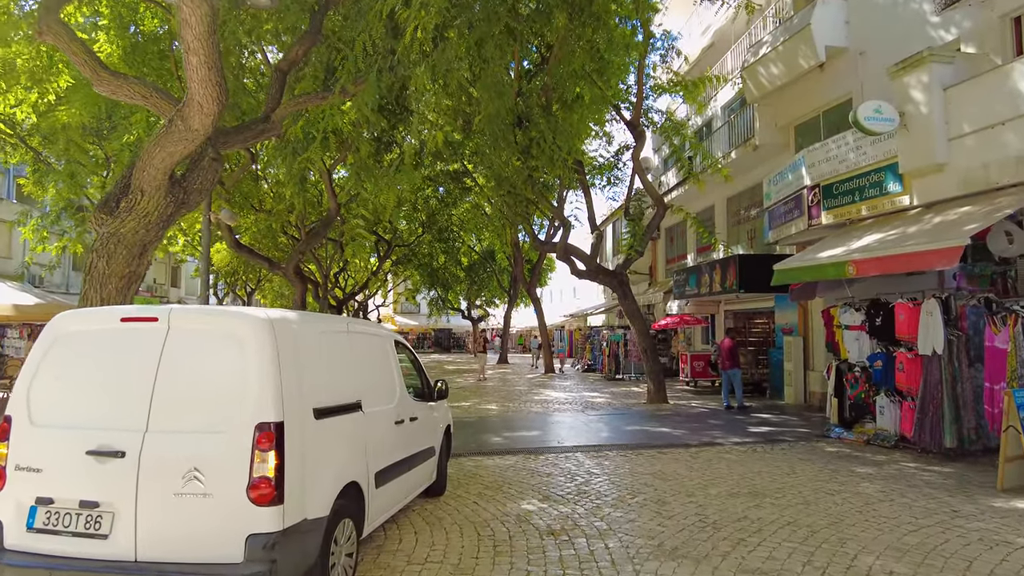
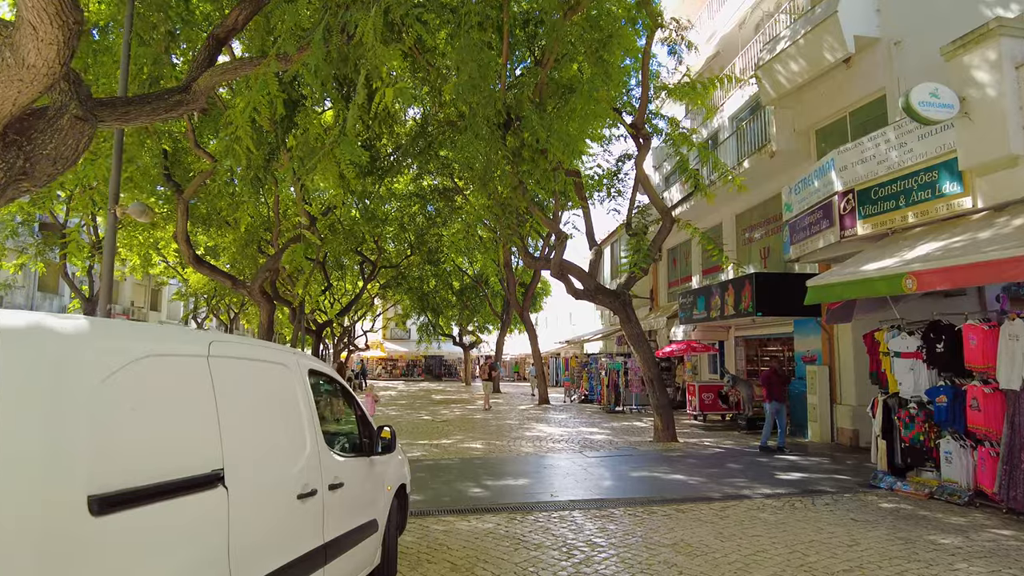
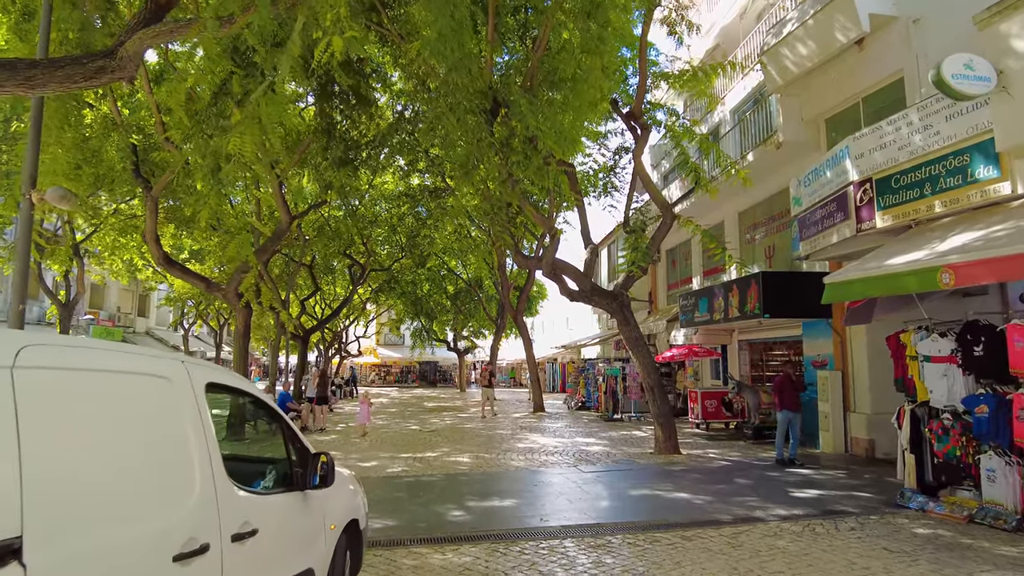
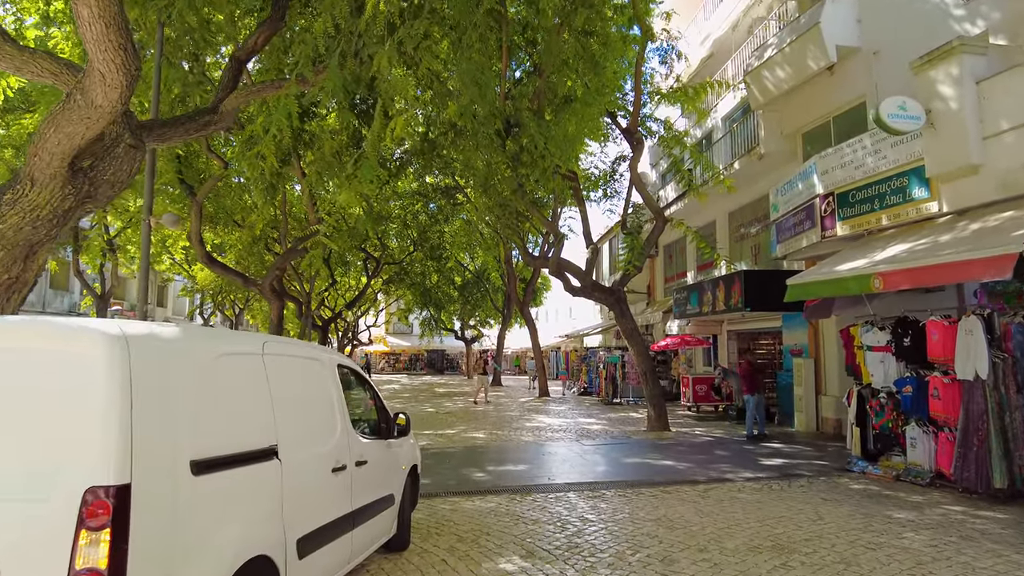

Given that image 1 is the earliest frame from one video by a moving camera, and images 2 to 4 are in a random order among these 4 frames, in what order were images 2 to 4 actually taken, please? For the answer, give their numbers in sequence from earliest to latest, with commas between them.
4, 2, 3
